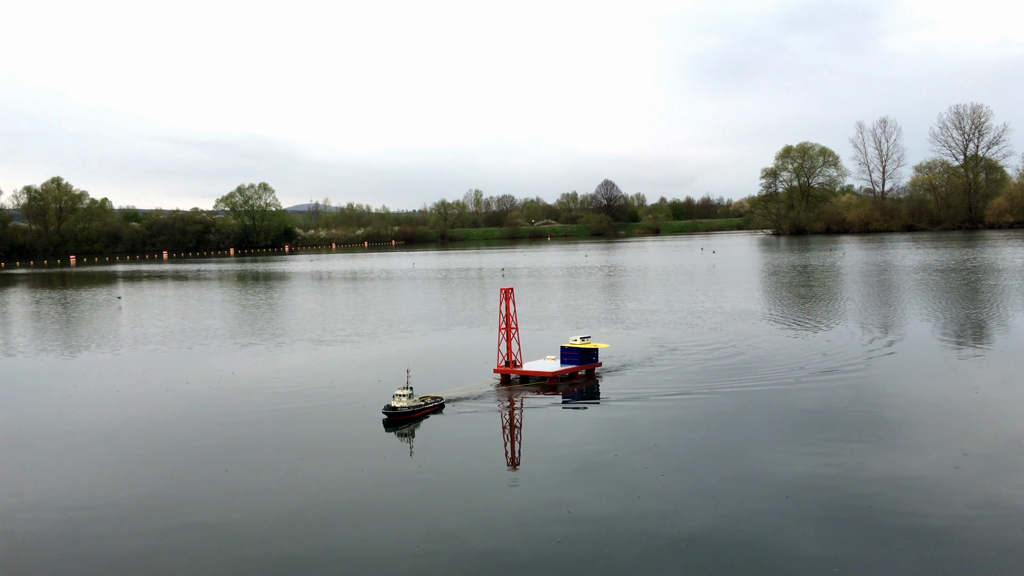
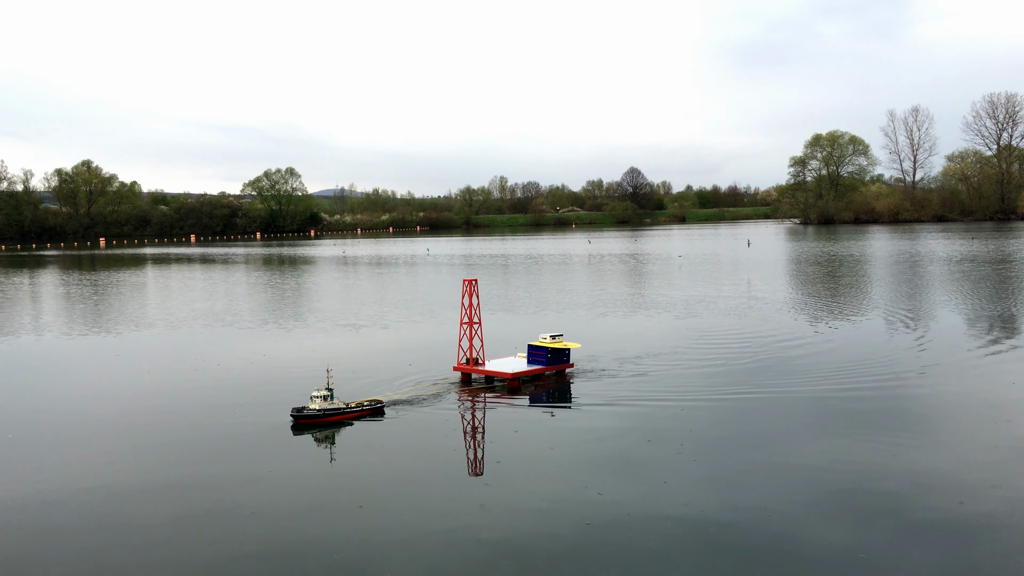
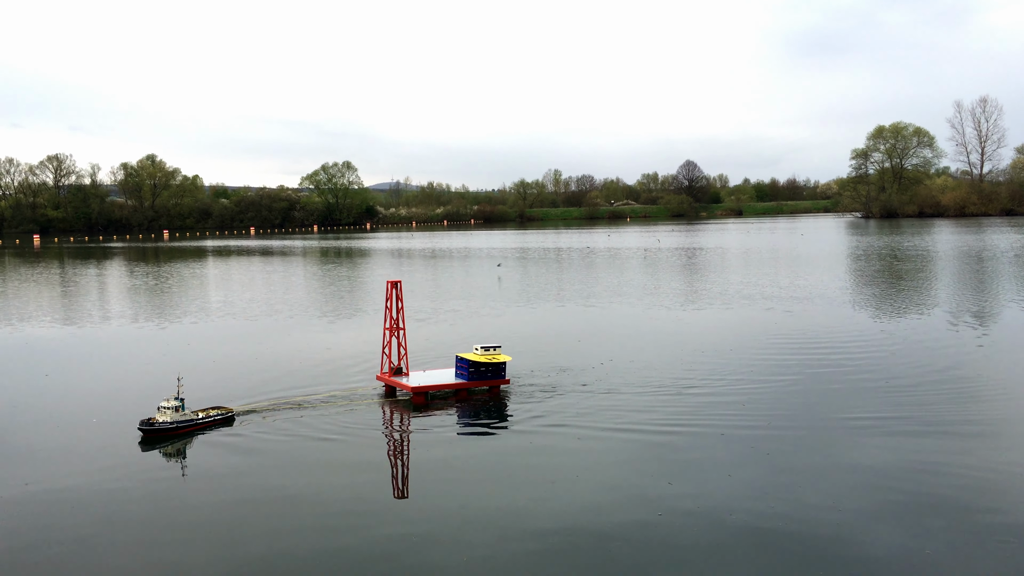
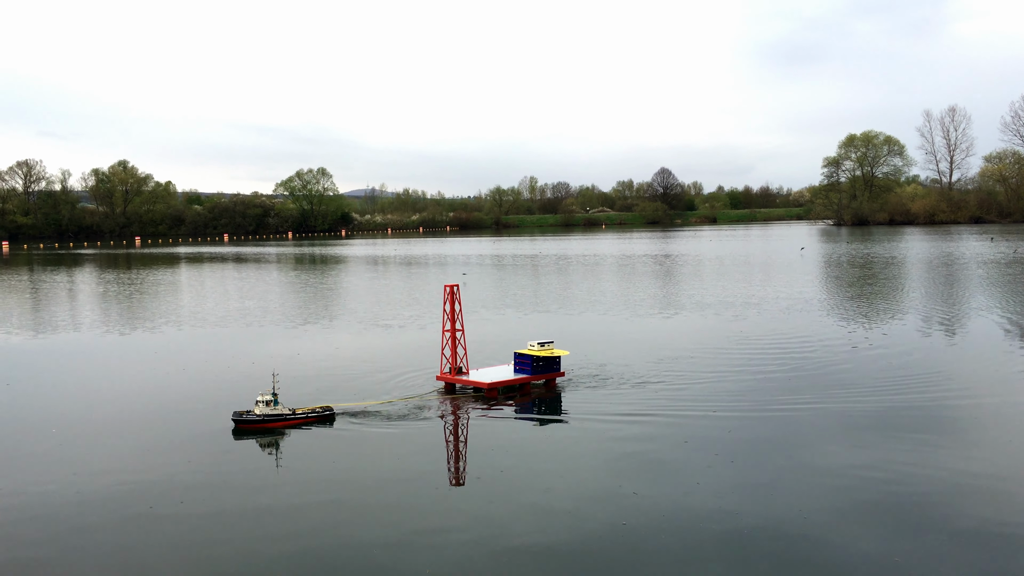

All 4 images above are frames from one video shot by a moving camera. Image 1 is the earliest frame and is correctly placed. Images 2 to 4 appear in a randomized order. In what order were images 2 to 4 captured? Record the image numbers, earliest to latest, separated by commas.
2, 4, 3
